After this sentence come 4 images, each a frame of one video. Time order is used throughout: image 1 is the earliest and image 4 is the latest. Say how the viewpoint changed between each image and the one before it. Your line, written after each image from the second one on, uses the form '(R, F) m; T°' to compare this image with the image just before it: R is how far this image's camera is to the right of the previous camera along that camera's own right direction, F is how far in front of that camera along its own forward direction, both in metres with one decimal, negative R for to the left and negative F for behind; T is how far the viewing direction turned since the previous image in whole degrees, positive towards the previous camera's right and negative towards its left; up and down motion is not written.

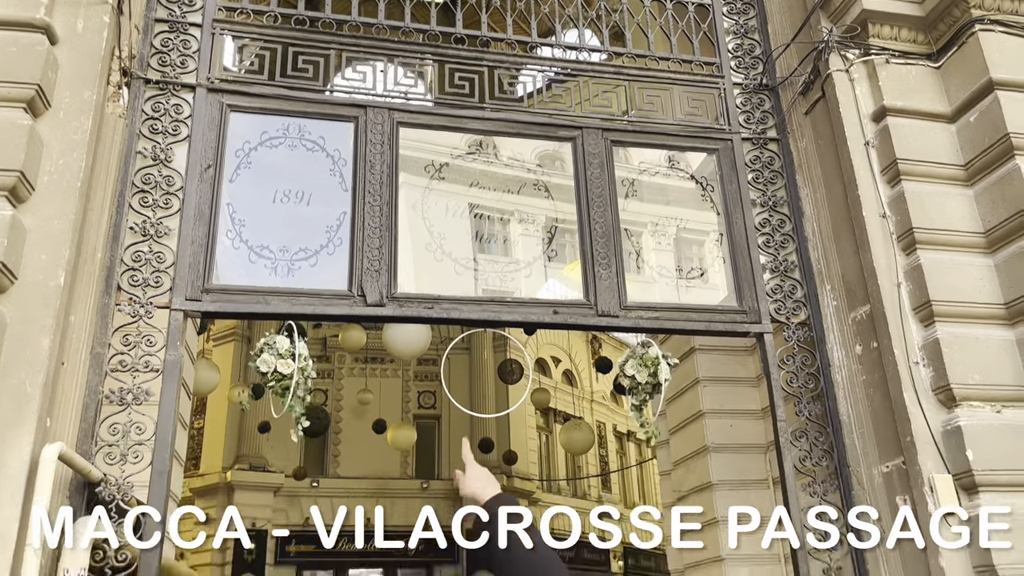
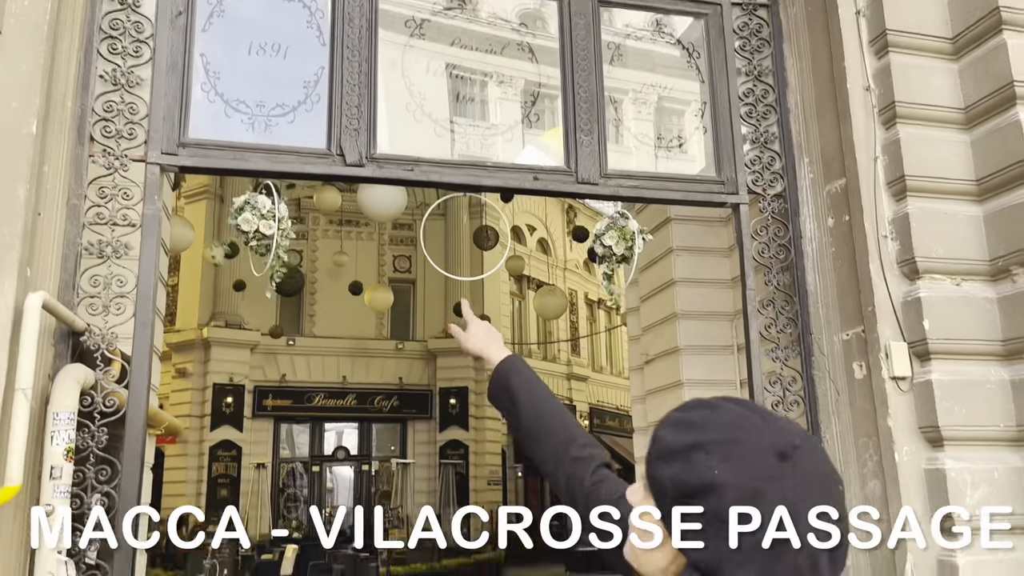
(0.0, 0.0) m; +2°
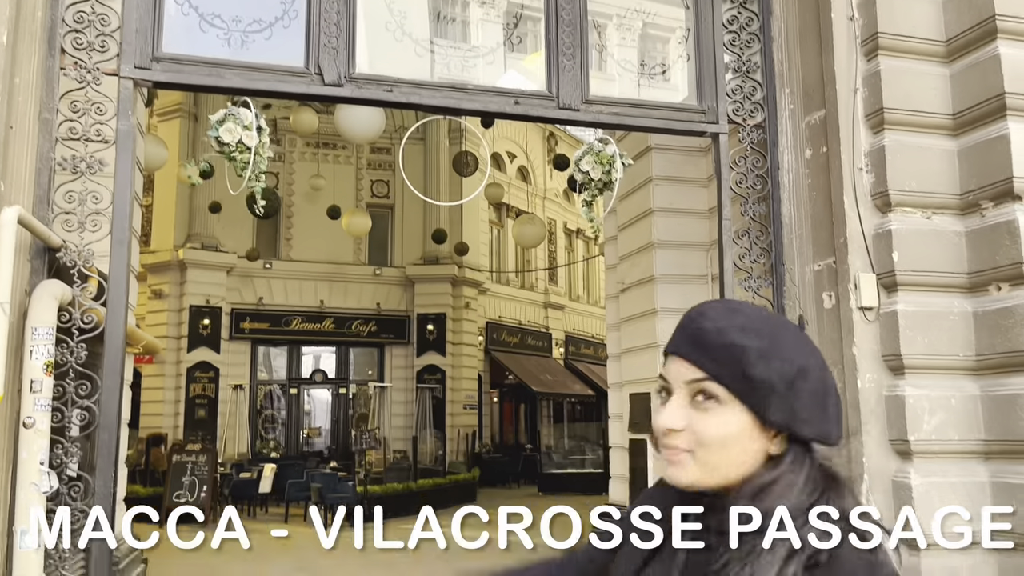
(0.0, 0.0) m; +2°
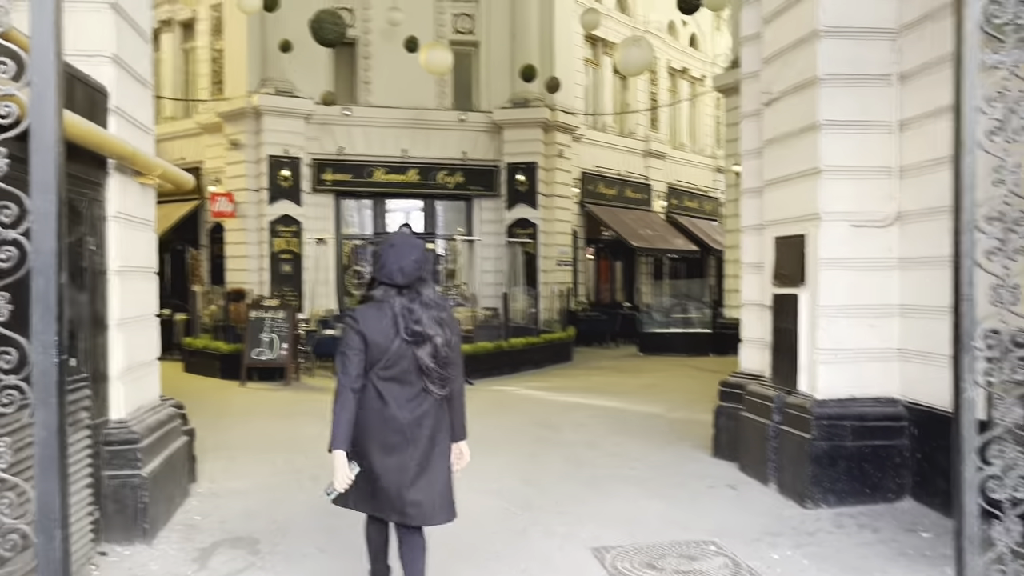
(-0.1, +1.5) m; -6°
